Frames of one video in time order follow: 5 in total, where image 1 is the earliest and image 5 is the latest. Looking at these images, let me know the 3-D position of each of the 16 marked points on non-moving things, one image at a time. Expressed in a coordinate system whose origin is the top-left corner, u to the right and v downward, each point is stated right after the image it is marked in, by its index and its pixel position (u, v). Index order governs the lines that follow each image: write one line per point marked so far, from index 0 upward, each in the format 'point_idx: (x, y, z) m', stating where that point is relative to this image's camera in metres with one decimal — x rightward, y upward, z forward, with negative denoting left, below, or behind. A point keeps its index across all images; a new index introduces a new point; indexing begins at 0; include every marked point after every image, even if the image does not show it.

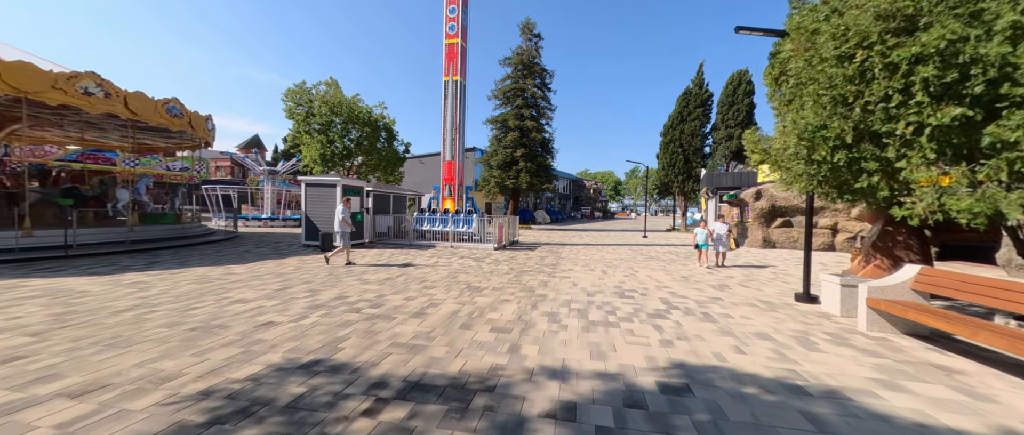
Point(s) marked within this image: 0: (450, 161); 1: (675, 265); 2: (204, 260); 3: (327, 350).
0: (-2.9, +2.7, +15.6) m
1: (+5.2, -1.6, +10.7) m
2: (-8.9, -1.2, +9.6) m
3: (-2.2, -1.6, +3.9) m
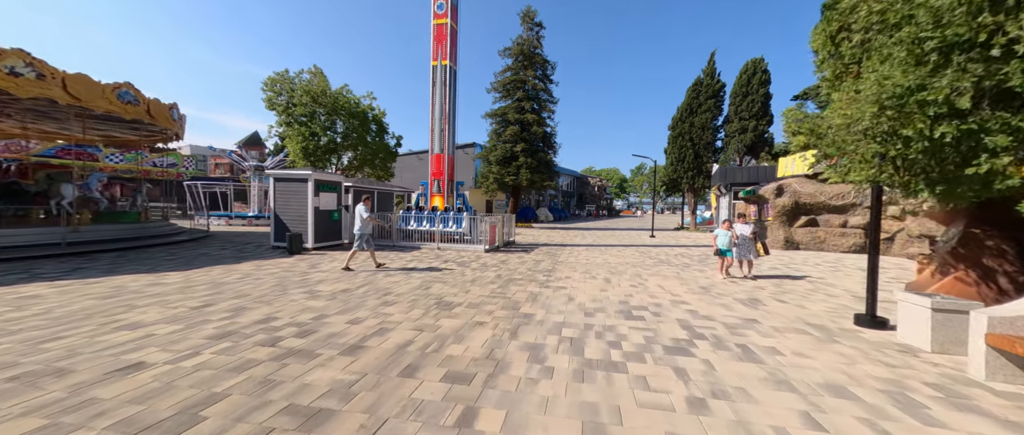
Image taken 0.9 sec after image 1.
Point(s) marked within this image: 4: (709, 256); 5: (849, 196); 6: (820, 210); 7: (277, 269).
0: (-3.2, +2.7, +14.2) m
1: (+4.9, -1.5, +9.2) m
2: (-9.2, -1.2, +8.3) m
3: (-2.6, -1.6, +2.5) m
4: (+7.0, -1.4, +11.8) m
5: (+14.0, +0.9, +13.8) m
6: (+13.3, +0.4, +14.3) m
7: (-5.9, -1.3, +8.3) m
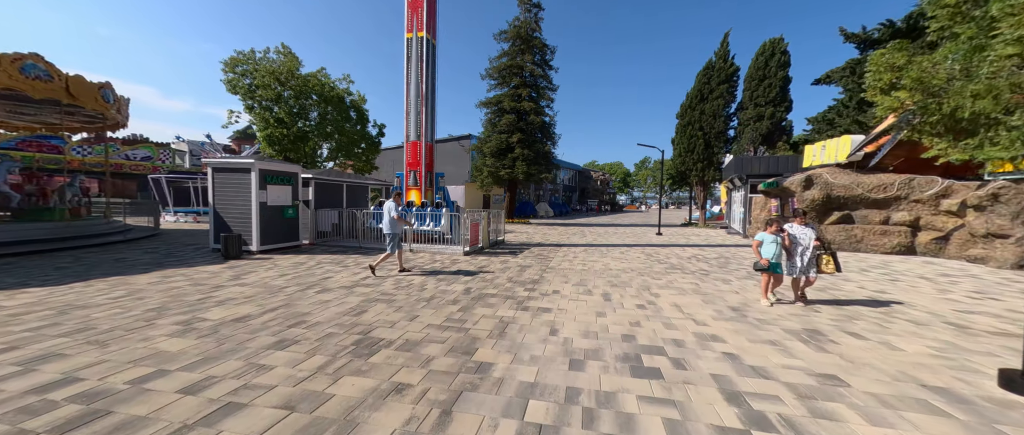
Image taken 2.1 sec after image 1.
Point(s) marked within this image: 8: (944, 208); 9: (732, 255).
0: (-3.7, +2.9, +12.4) m
1: (+4.4, -1.4, +7.3) m
2: (-9.8, -1.2, +6.6) m
3: (-3.1, -1.6, +0.7) m
4: (+6.5, -1.3, +9.9) m
5: (+13.6, +1.0, +11.8) m
6: (+12.9, +0.5, +12.4) m
7: (-6.4, -1.3, +6.5) m
8: (+14.3, +0.3, +11.0) m
9: (+7.3, -1.3, +10.9) m
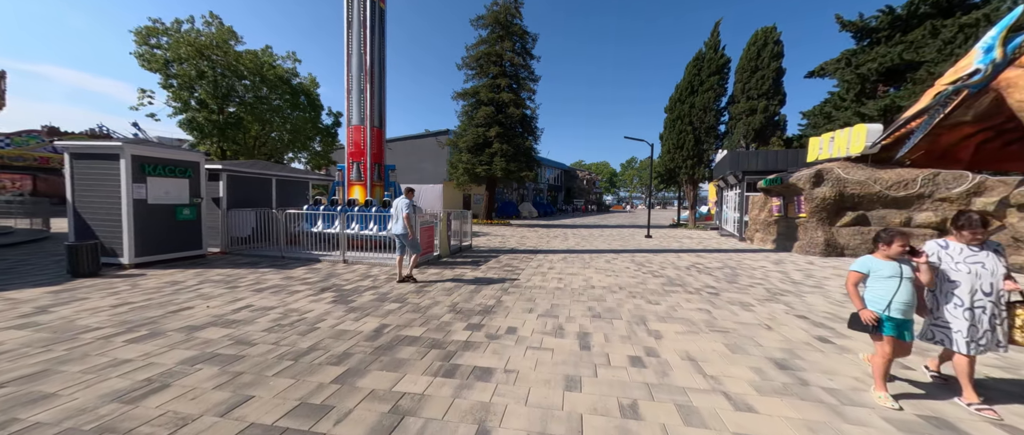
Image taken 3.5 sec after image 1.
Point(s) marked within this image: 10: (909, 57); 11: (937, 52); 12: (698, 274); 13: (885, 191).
0: (-4.7, +2.8, +10.1) m
1: (+3.5, -1.5, +5.4) m
2: (-10.6, -1.2, +4.1) m
3: (-3.8, -1.7, -1.5) m
4: (+5.5, -1.4, +8.1) m
5: (+12.5, +1.0, +10.3) m
6: (+11.8, +0.5, +10.8) m
7: (-7.3, -1.3, +4.2) m
8: (+13.3, +0.3, +9.4) m
9: (+6.2, -1.3, +9.1) m
10: (+20.1, +8.1, +16.8) m
11: (+20.4, +7.9, +15.9) m
12: (+4.6, -1.4, +8.2) m
13: (+11.9, +0.8, +10.5) m
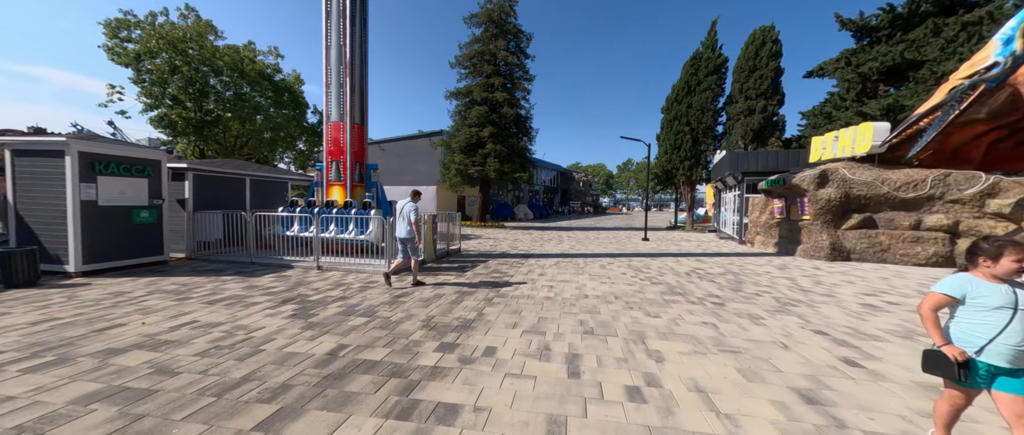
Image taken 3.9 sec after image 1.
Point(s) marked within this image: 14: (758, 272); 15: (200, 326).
0: (-5.0, +2.7, +9.5) m
1: (+3.3, -1.5, +4.9) m
2: (-10.9, -1.3, +3.4) m
3: (-4.0, -1.7, -2.1) m
4: (+5.3, -1.4, +7.5) m
5: (+12.2, +0.9, +9.8) m
6: (+11.5, +0.4, +10.3) m
7: (-7.5, -1.4, +3.5) m
8: (+13.0, +0.2, +9.0) m
9: (+6.0, -1.4, +8.6) m
10: (+19.8, +8.0, +16.4) m
11: (+20.0, +7.8, +15.5) m
12: (+4.3, -1.4, +7.6) m
13: (+11.6, +0.8, +10.0) m
14: (+6.4, -1.4, +8.7) m
15: (-4.1, -1.4, +4.4) m
